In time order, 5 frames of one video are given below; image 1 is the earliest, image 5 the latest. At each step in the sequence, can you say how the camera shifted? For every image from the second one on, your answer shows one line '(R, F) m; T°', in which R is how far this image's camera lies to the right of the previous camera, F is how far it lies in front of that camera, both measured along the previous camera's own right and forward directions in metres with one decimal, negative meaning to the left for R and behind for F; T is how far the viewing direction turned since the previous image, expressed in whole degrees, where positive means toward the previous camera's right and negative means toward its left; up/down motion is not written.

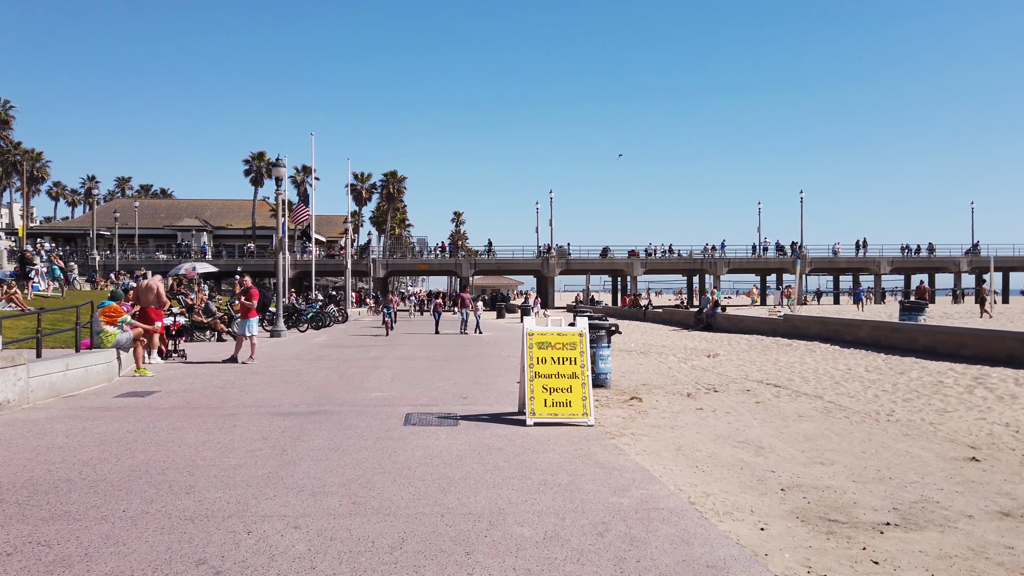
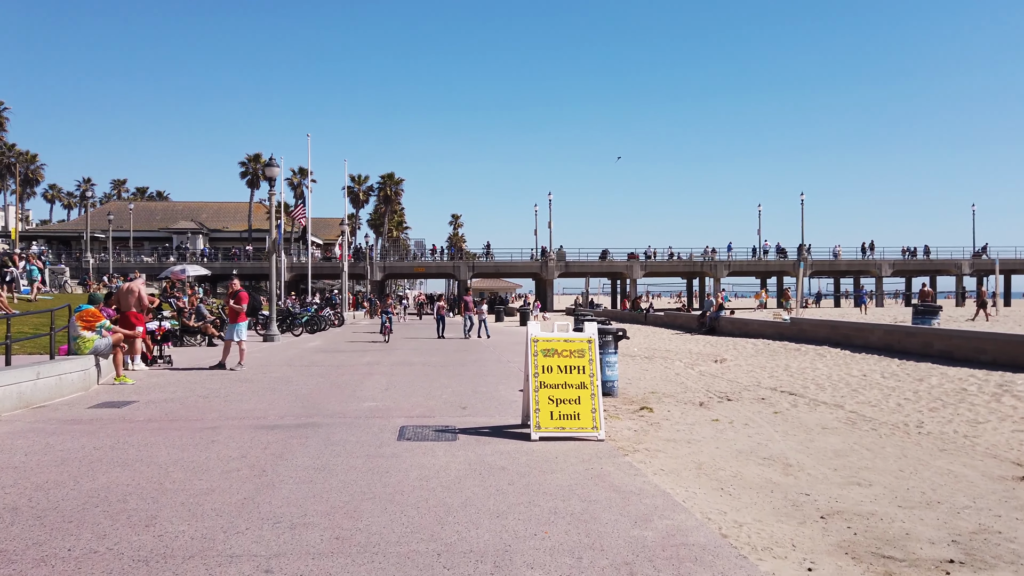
(-0.1, +0.7) m; 0°
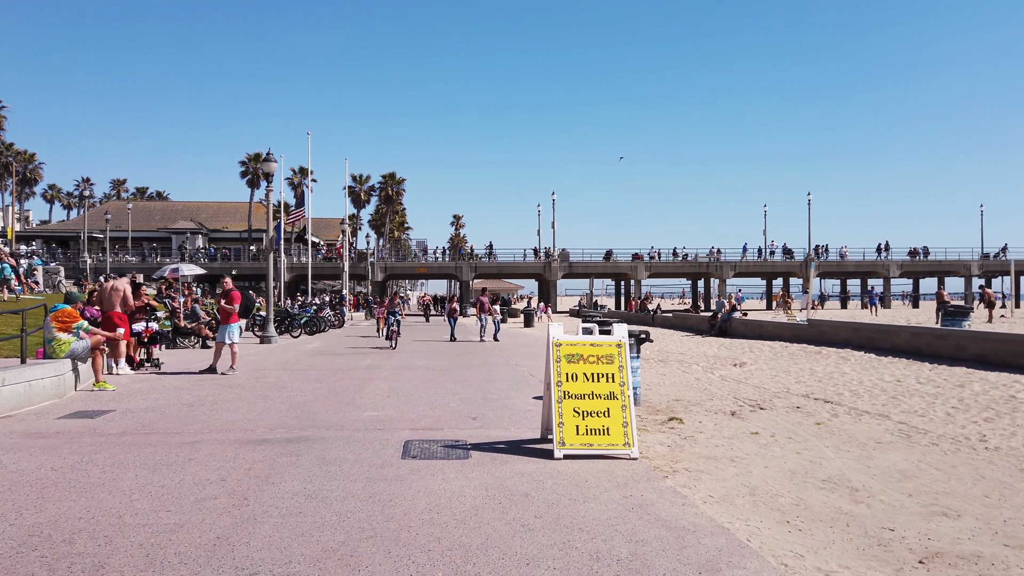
(-0.2, +1.0) m; 0°
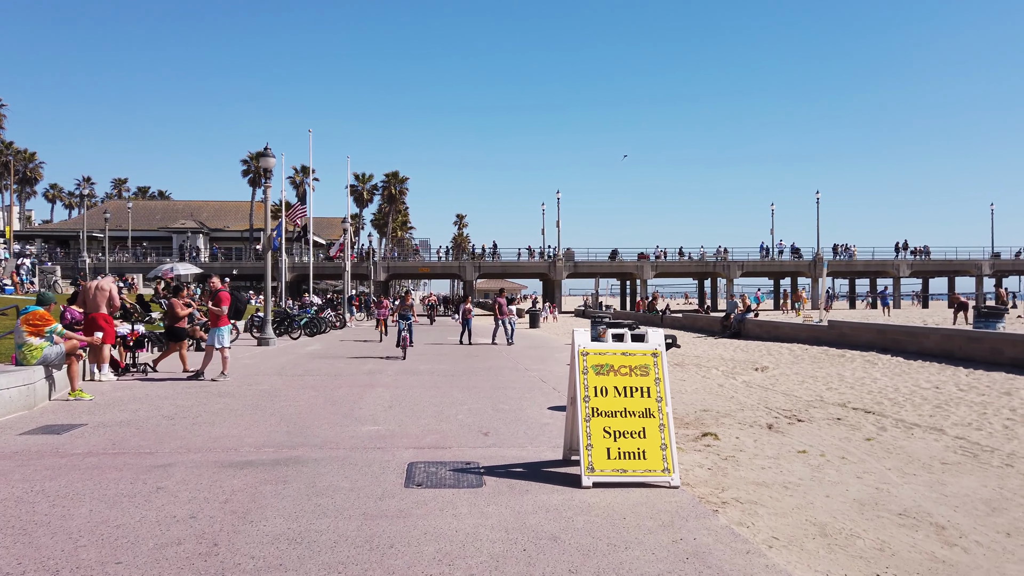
(-0.1, +1.0) m; 0°
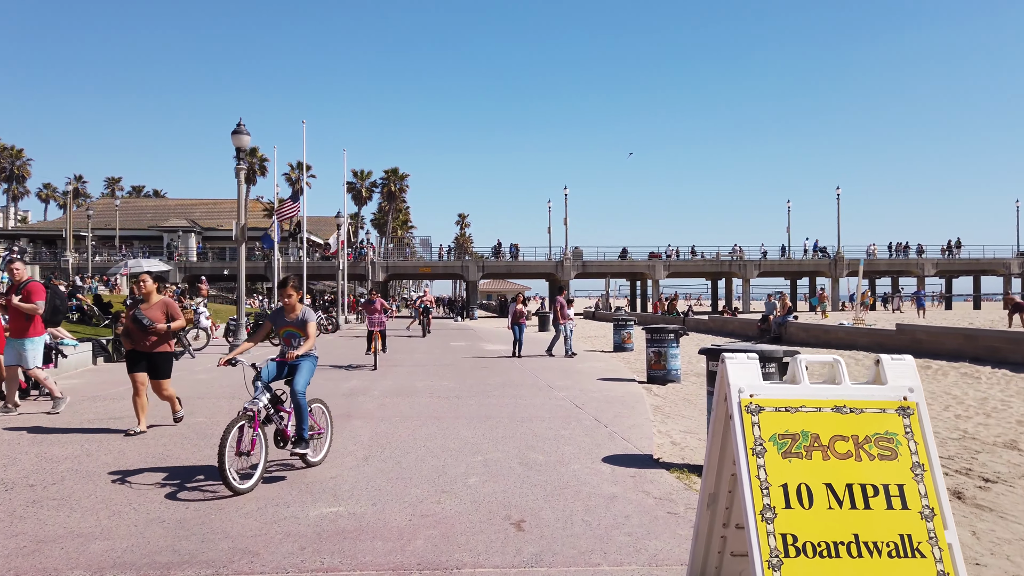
(-0.3, +3.4) m; 0°
